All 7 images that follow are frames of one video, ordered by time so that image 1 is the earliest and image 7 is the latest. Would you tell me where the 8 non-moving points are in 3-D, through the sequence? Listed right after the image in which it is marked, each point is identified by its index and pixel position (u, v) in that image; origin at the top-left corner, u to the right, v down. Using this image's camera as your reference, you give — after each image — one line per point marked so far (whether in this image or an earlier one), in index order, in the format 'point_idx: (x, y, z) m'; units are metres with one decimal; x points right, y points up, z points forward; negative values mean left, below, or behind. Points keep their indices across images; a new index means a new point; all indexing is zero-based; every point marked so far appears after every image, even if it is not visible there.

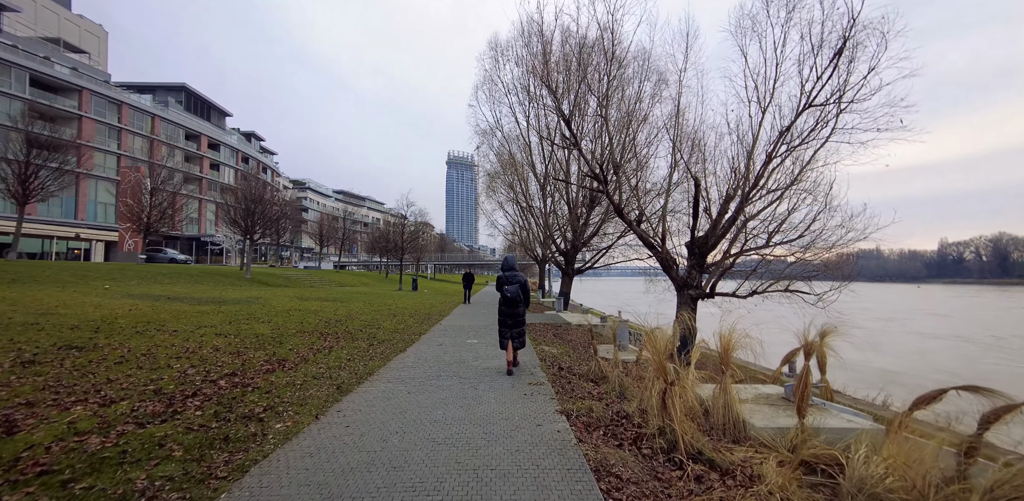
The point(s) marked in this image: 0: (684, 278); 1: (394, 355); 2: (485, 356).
0: (+5.3, -0.9, +11.7) m
1: (-2.4, -2.2, +7.7) m
2: (-0.5, -2.2, +8.0) m
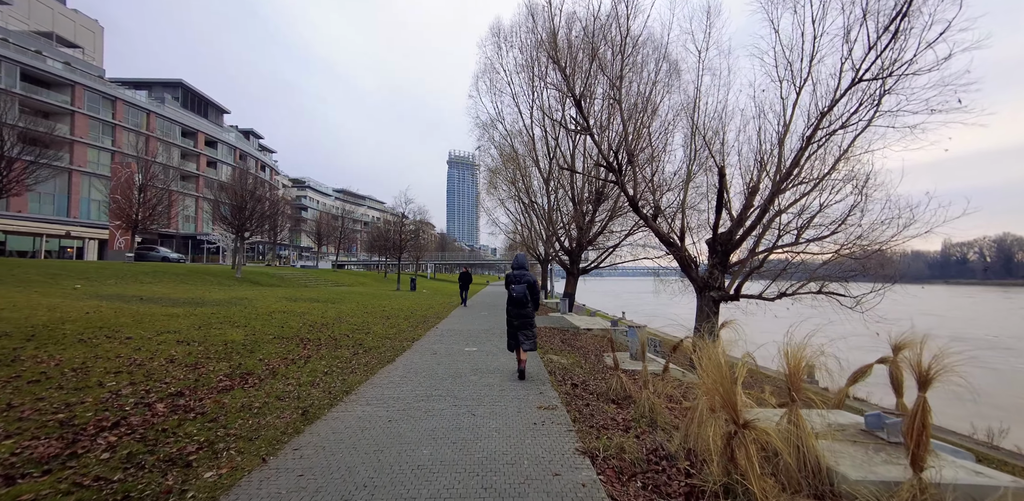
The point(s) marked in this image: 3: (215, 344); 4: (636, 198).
0: (+5.4, -0.8, +10.7) m
1: (-2.3, -2.1, +6.7) m
2: (-0.5, -2.1, +6.9) m
3: (-5.5, -1.8, +7.1) m
4: (+3.5, +1.5, +10.5) m
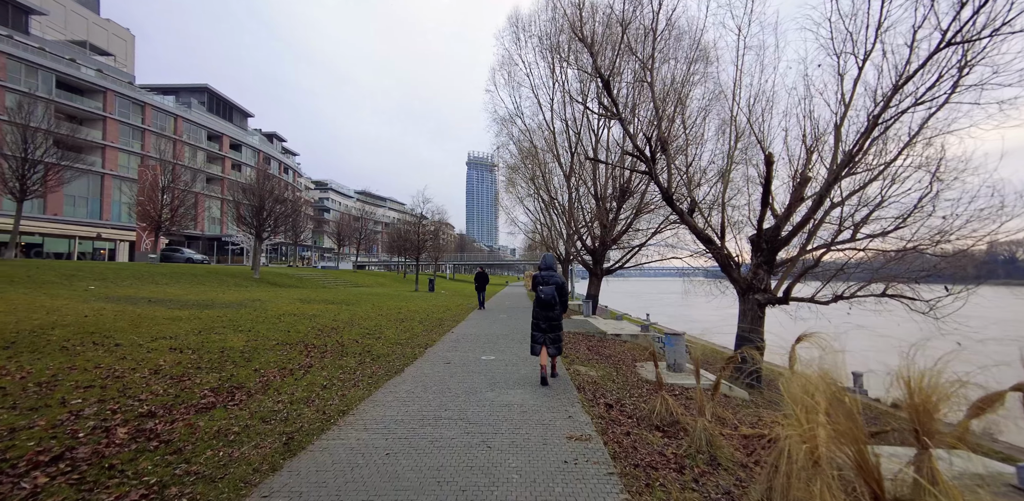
0: (+5.9, -0.7, +9.6) m
1: (-2.0, -2.0, +6.0) m
2: (-0.1, -2.1, +6.1) m
3: (-5.2, -1.7, +6.5) m
4: (+4.0, +1.5, +9.5) m
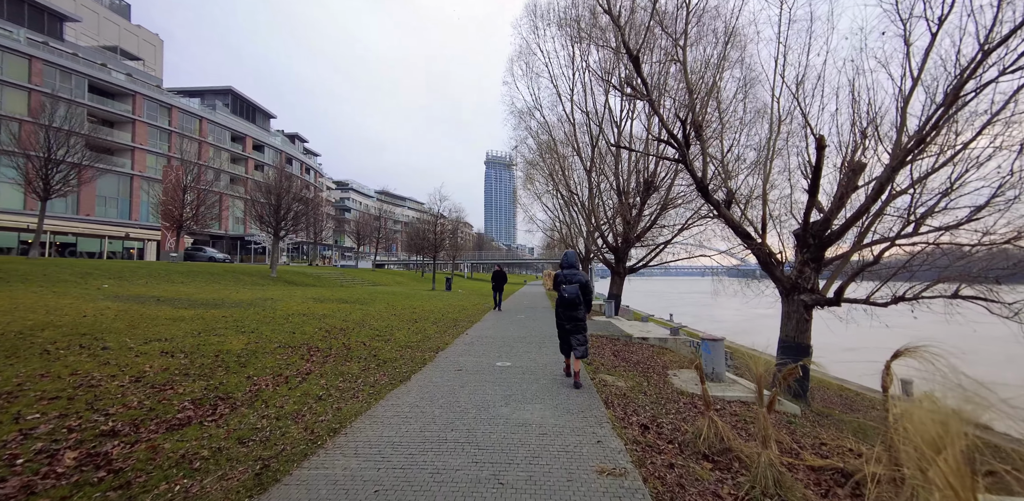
0: (+6.4, -0.6, +8.6) m
1: (-1.7, -2.0, +5.3) m
2: (+0.1, -2.0, +5.4) m
3: (-4.9, -1.7, +6.0) m
4: (+4.4, +1.6, +8.5) m
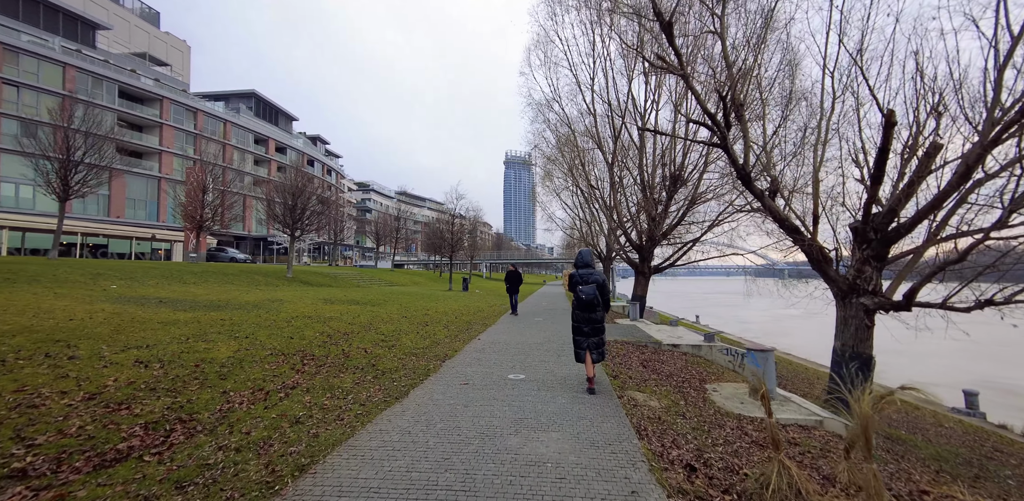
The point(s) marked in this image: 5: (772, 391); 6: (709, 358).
0: (+6.6, -0.6, +7.4) m
1: (-1.6, -1.9, +4.6) m
2: (+0.3, -2.0, +4.5) m
3: (-4.7, -1.6, +5.4) m
4: (+4.7, +1.7, +7.5) m
5: (+4.0, -2.2, +5.9) m
6: (+4.9, -2.7, +9.6) m
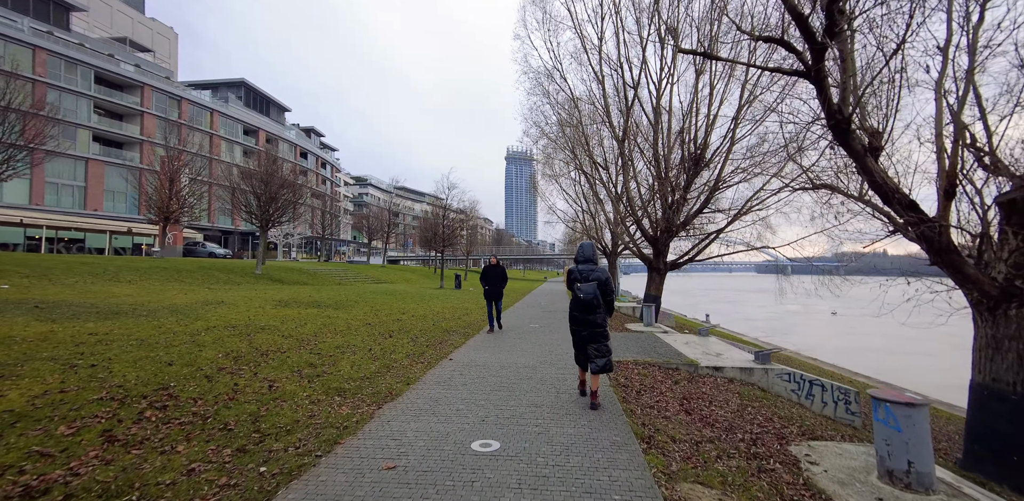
0: (+6.3, -0.4, +4.8) m
1: (-1.9, -1.8, +2.1) m
2: (0.0, -1.8, +2.1) m
3: (-5.0, -1.5, +3.0) m
4: (+4.3, +1.8, +4.9) m
5: (+3.7, -2.0, +3.3) m
6: (+4.6, -2.5, +7.0) m
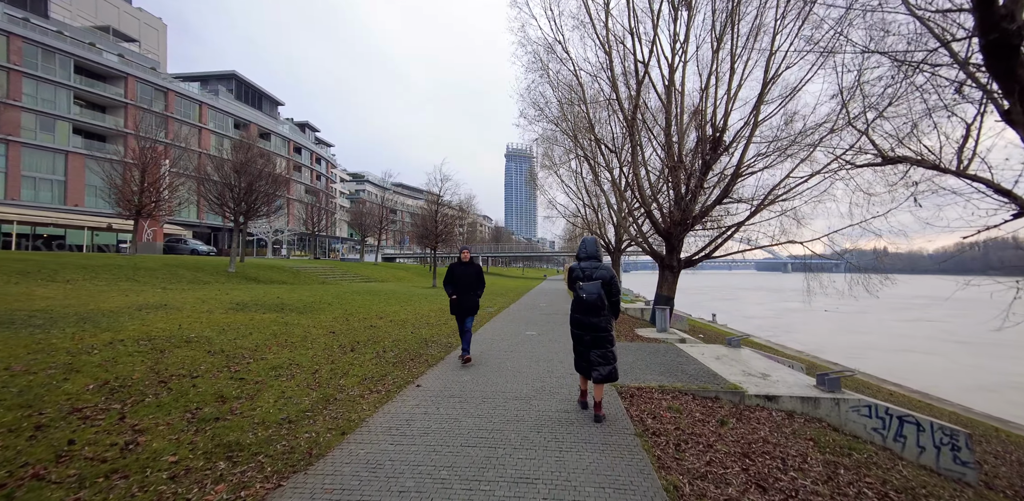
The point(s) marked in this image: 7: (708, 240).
0: (+6.1, -0.3, +3.1) m
1: (-2.1, -1.7, +0.4) m
2: (-0.2, -1.7, +0.3) m
3: (-5.2, -1.4, +1.2) m
4: (+4.2, +2.0, +3.1) m
5: (+3.5, -1.9, +1.6) m
6: (+4.5, -2.4, +5.3) m
7: (+8.3, +0.5, +16.0) m
